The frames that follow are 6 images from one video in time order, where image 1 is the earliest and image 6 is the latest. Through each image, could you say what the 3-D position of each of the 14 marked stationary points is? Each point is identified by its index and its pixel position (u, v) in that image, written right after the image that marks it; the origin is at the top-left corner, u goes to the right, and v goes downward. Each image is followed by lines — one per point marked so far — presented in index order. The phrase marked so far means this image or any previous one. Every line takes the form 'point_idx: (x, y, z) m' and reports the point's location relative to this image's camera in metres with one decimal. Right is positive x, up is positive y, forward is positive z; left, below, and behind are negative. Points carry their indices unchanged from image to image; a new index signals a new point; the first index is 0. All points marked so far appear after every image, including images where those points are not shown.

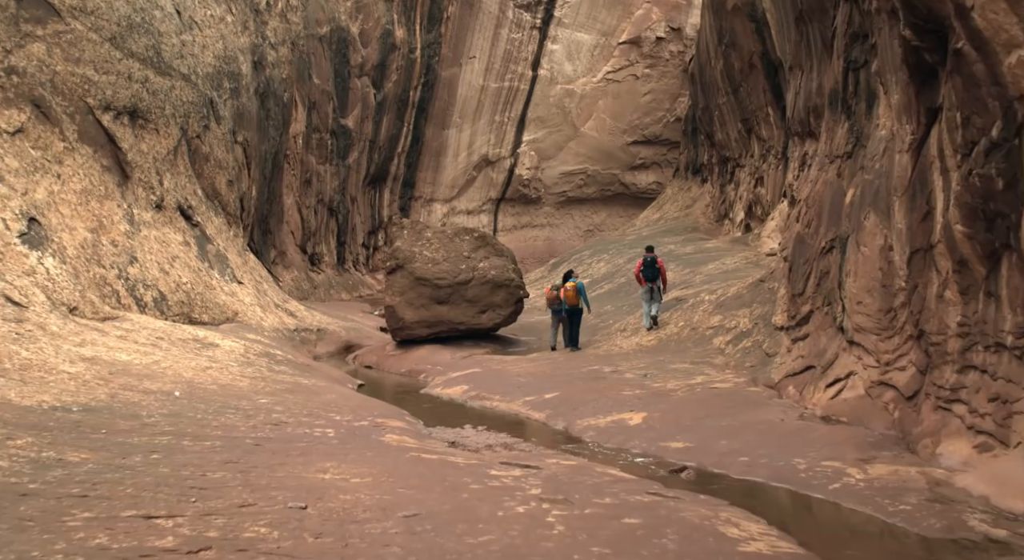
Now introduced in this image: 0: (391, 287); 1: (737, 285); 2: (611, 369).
0: (-2.1, -0.1, +14.1) m
1: (+3.6, -0.1, +12.7) m
2: (+1.4, -1.2, +11.0) m
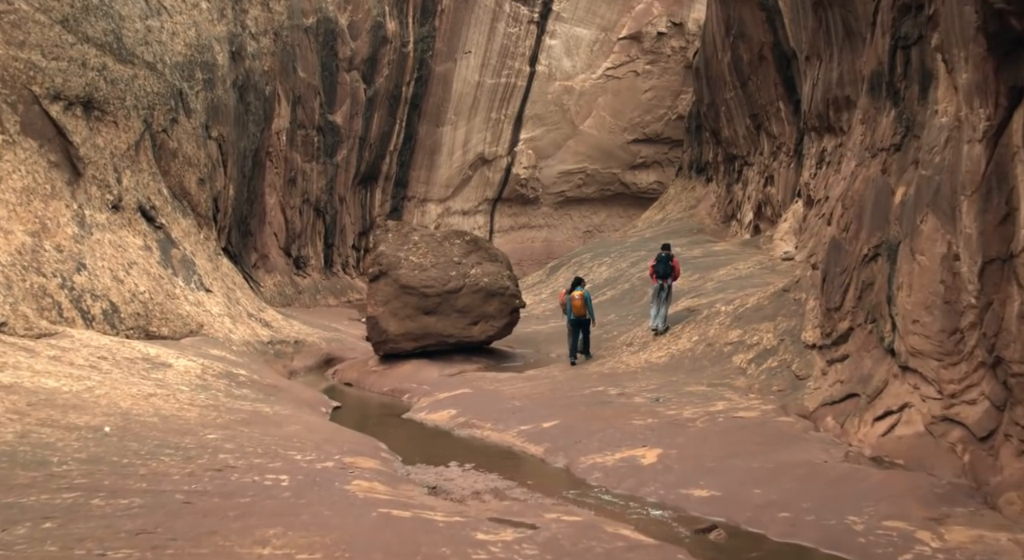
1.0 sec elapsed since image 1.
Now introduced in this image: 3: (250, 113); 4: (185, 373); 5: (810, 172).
0: (-2.2, -0.3, +12.9) m
1: (+3.5, -0.2, +11.4) m
2: (+1.3, -1.4, +9.7) m
3: (-6.5, +4.1, +19.7) m
4: (-3.8, -1.1, +9.2) m
5: (+6.4, +2.3, +17.1) m
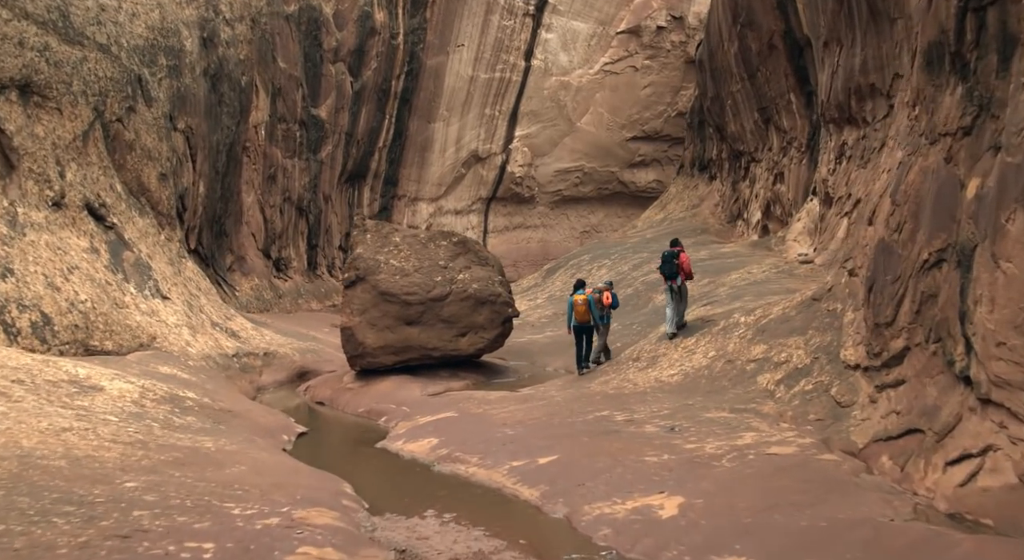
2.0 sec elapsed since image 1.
0: (-2.3, -0.3, +11.5) m
1: (+3.4, -0.3, +10.1) m
2: (+1.2, -1.5, +8.4) m
3: (-6.6, +4.0, +18.3) m
4: (-3.9, -1.1, +7.8) m
5: (+6.2, +2.2, +15.7) m
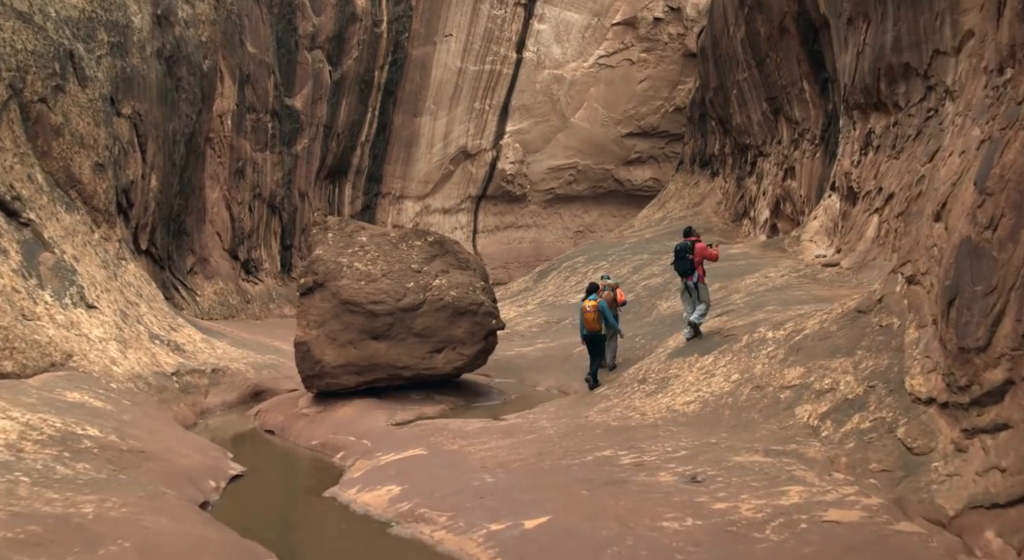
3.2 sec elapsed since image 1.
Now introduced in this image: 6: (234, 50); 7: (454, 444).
0: (-2.5, -0.4, +9.8) m
1: (+3.2, -0.4, +8.4) m
2: (+1.0, -1.5, +6.7) m
3: (-6.9, +4.0, +16.6) m
4: (-4.0, -1.2, +6.2) m
5: (+6.0, +2.1, +14.1) m
6: (-6.8, +5.6, +19.4) m
7: (-0.6, -1.6, +7.8) m
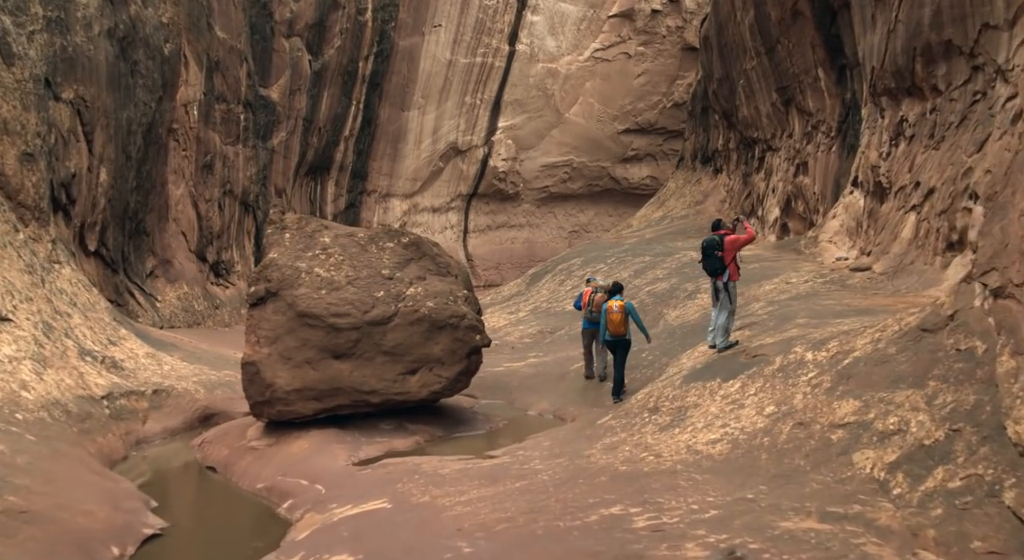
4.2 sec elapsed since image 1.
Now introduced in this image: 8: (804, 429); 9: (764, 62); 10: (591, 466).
0: (-2.7, -0.5, +8.3) m
1: (+3.1, -0.5, +7.0) m
2: (+0.9, -1.6, +5.3) m
3: (-7.1, +3.9, +15.1) m
4: (-4.1, -1.3, +4.6) m
5: (+5.8, +2.0, +12.7) m
6: (-7.0, +5.5, +17.8) m
7: (-0.7, -1.7, +6.3) m
8: (+2.2, -1.1, +6.1) m
9: (+6.0, +5.2, +18.9) m
10: (+0.6, -1.5, +6.5) m
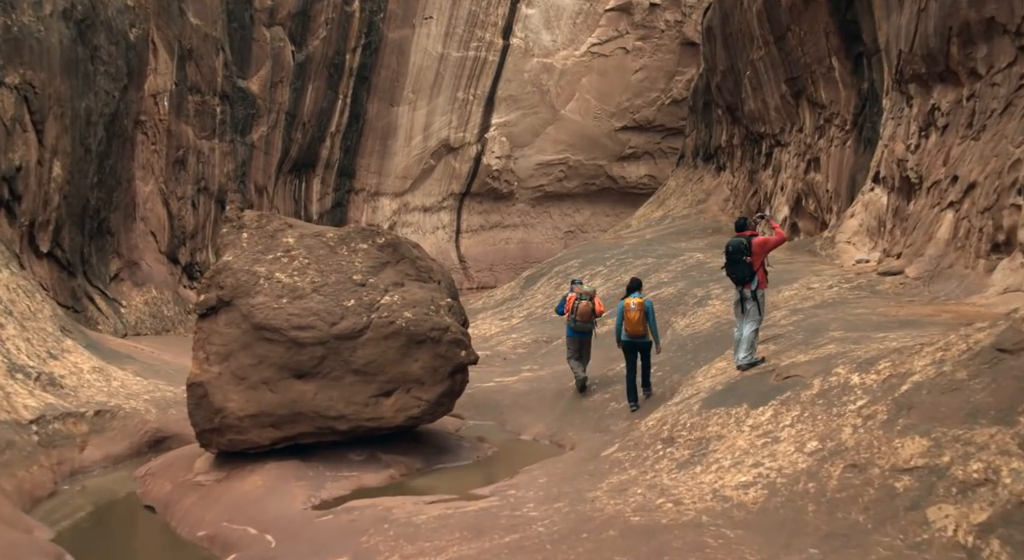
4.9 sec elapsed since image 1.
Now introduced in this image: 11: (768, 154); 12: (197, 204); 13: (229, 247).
0: (-2.8, -0.6, +7.2) m
1: (+3.0, -0.5, +5.9) m
2: (+0.8, -1.7, +4.1) m
3: (-7.2, +3.8, +13.9) m
4: (-4.2, -1.4, +3.5) m
5: (+5.7, +2.0, +11.6) m
6: (-7.1, +5.4, +16.6) m
7: (-0.8, -1.7, +5.2) m
8: (+2.2, -1.2, +4.9) m
9: (+5.8, +5.1, +17.8) m
10: (+0.6, -1.6, +5.4) m
11: (+6.2, +3.1, +19.2) m
12: (-7.0, +1.7, +17.9) m
13: (-2.7, +0.3, +7.6) m
